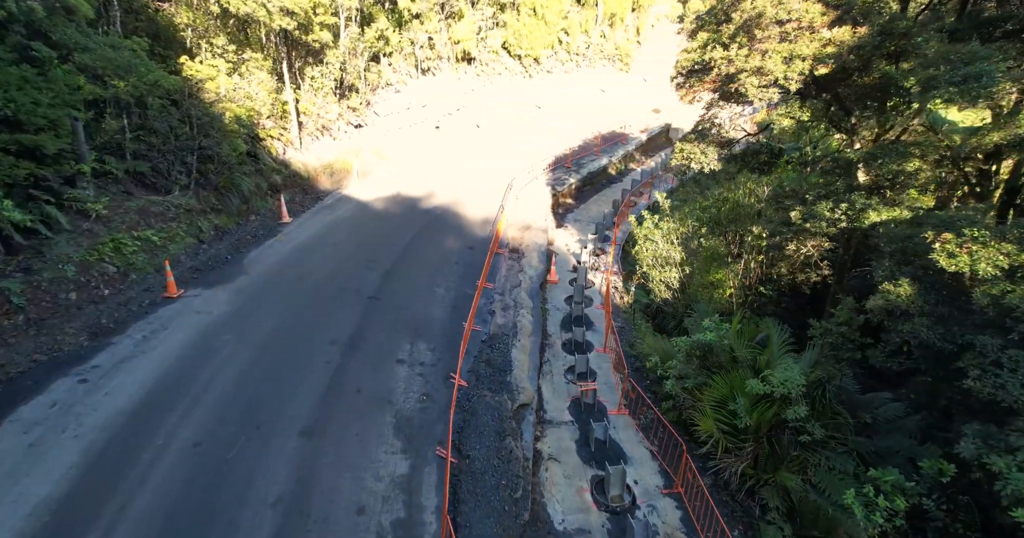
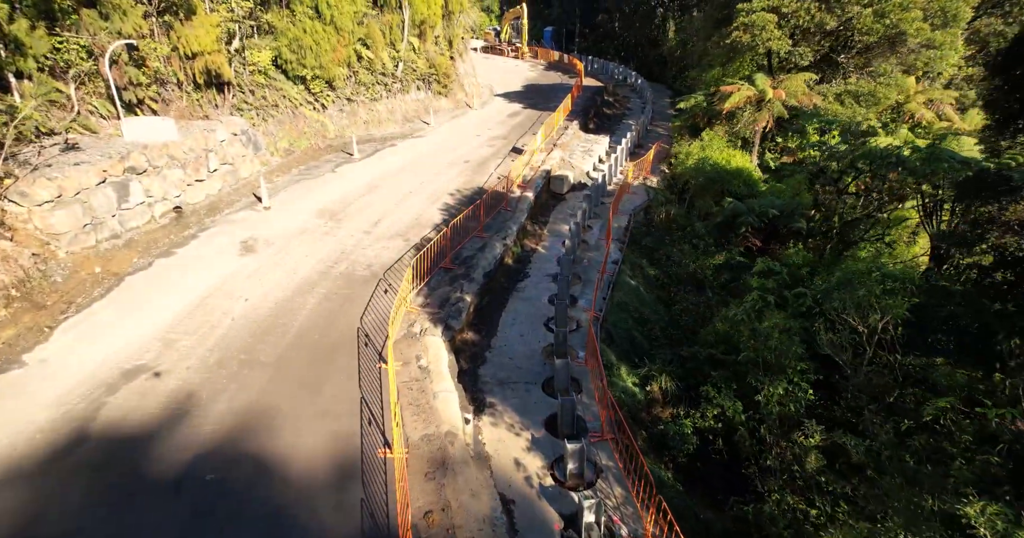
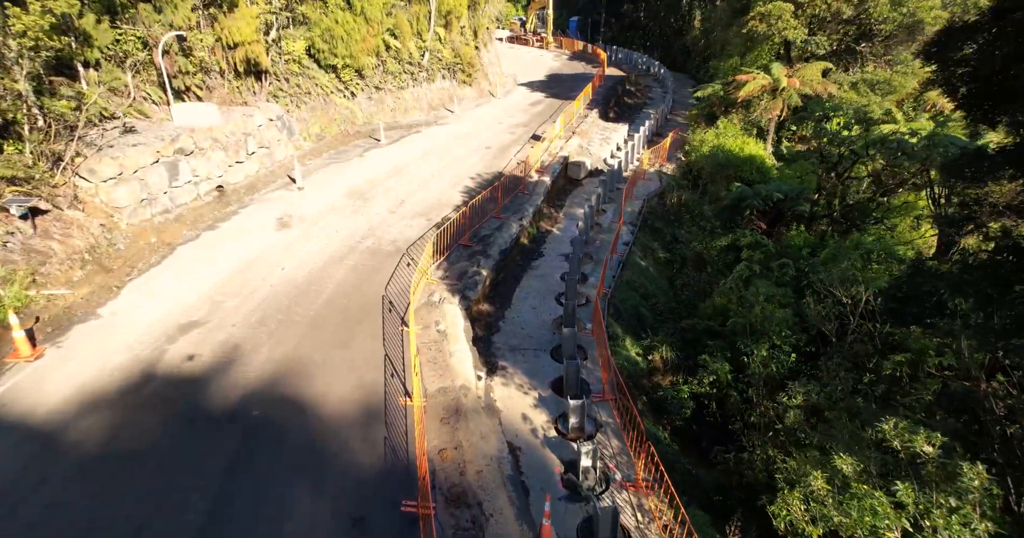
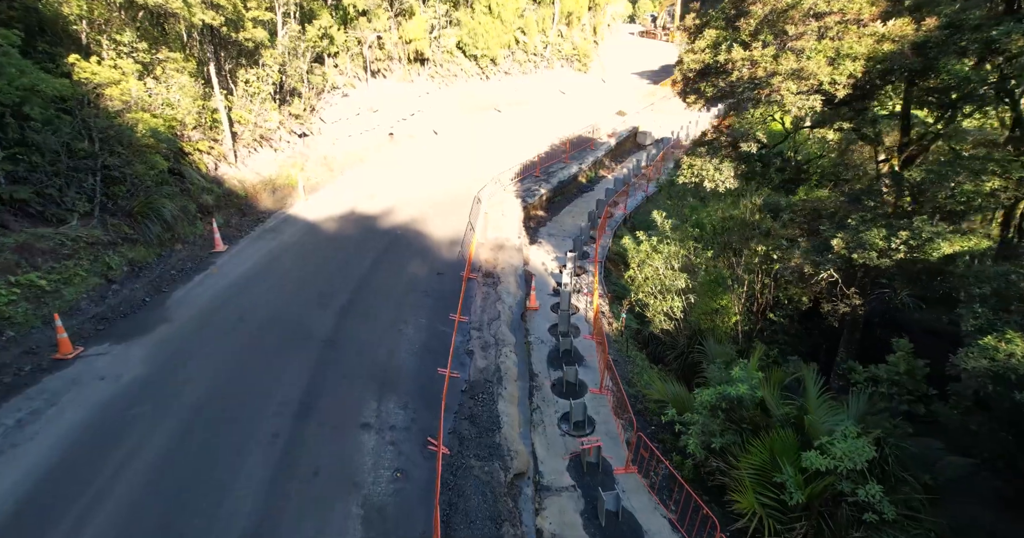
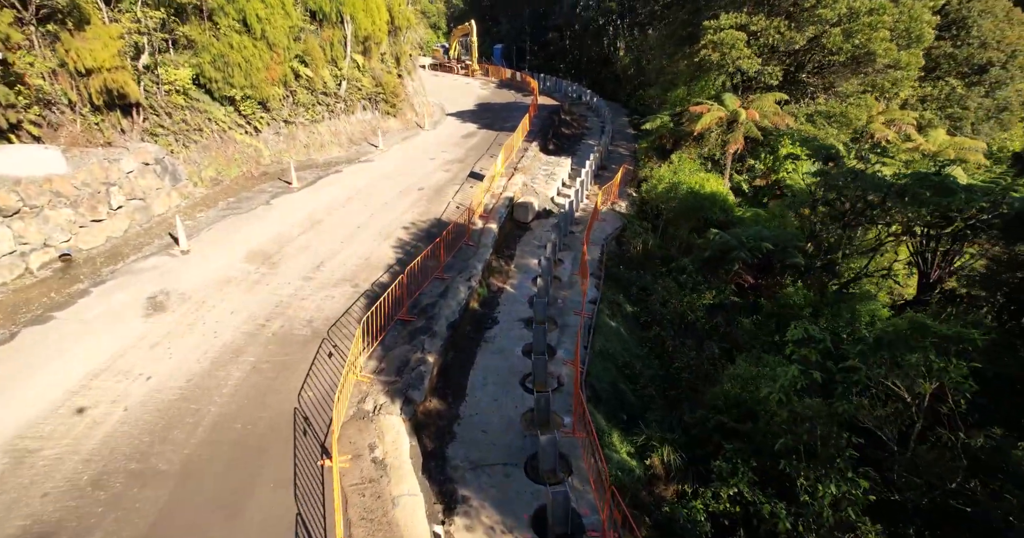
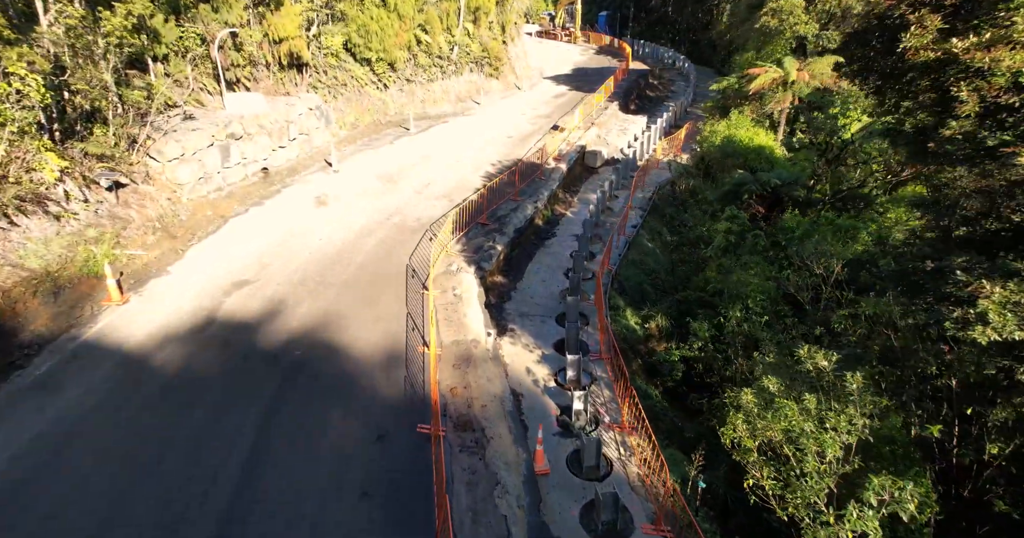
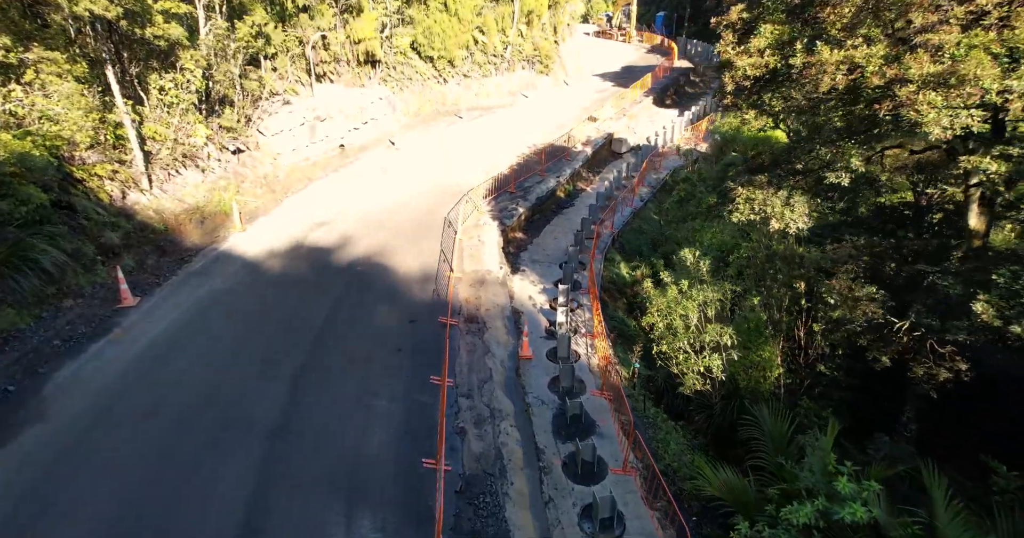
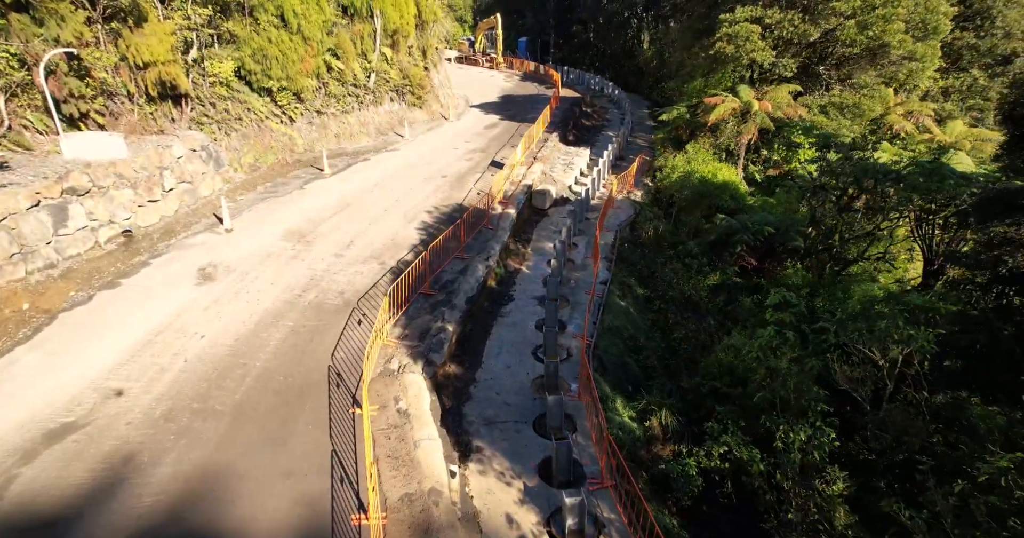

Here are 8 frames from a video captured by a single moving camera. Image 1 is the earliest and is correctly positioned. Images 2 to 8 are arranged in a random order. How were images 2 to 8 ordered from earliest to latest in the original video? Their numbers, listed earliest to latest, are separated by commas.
4, 7, 6, 3, 2, 8, 5
